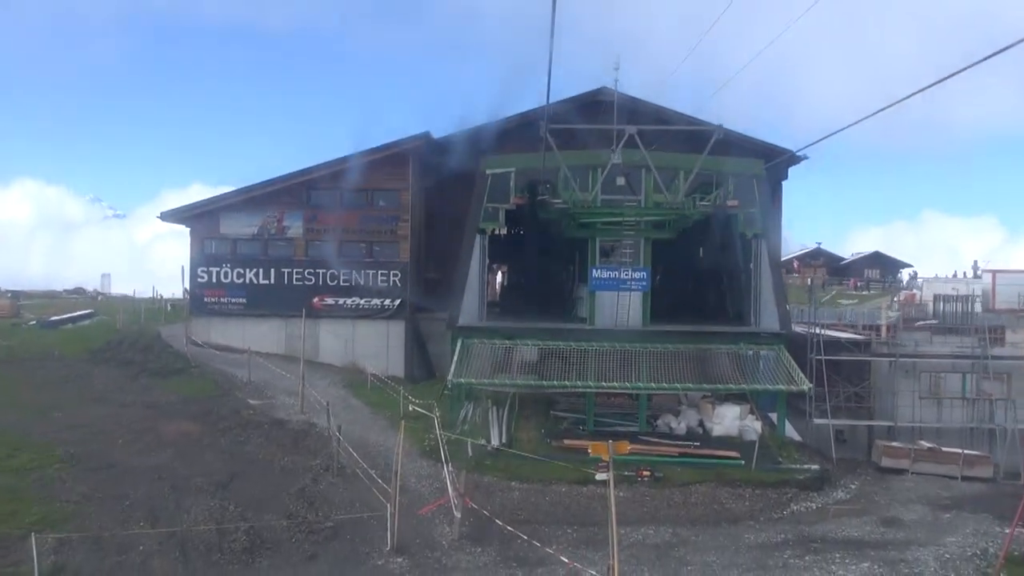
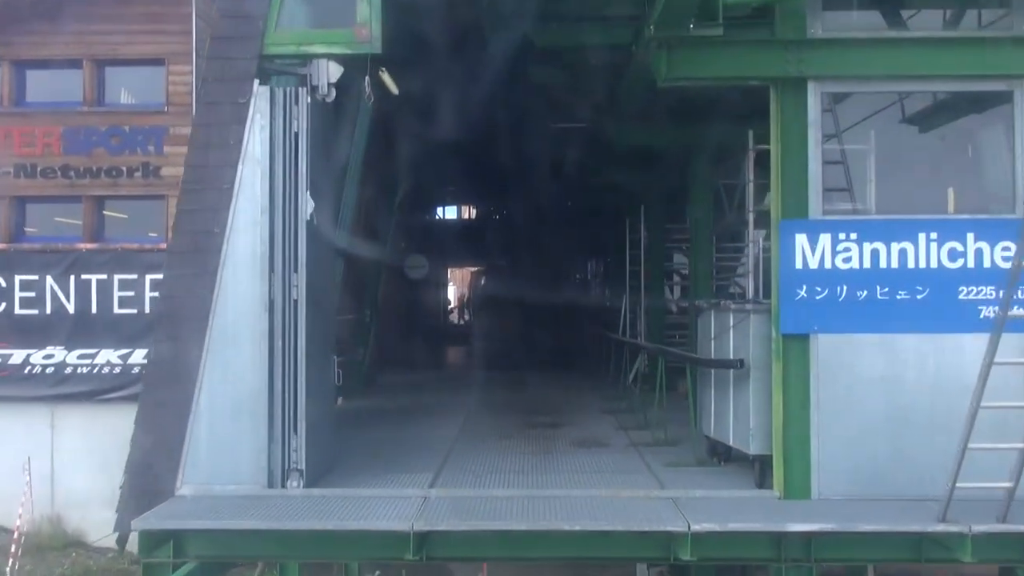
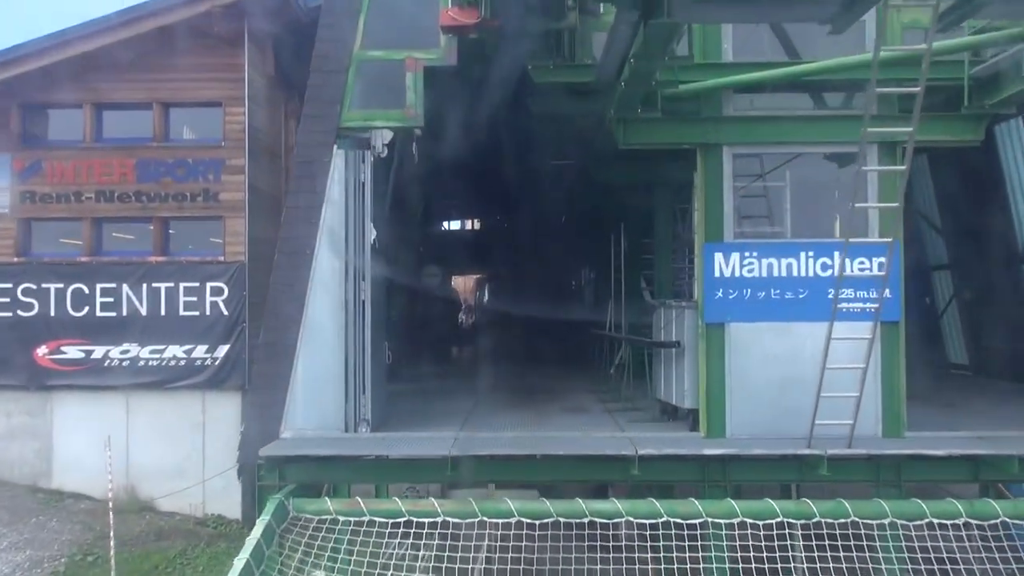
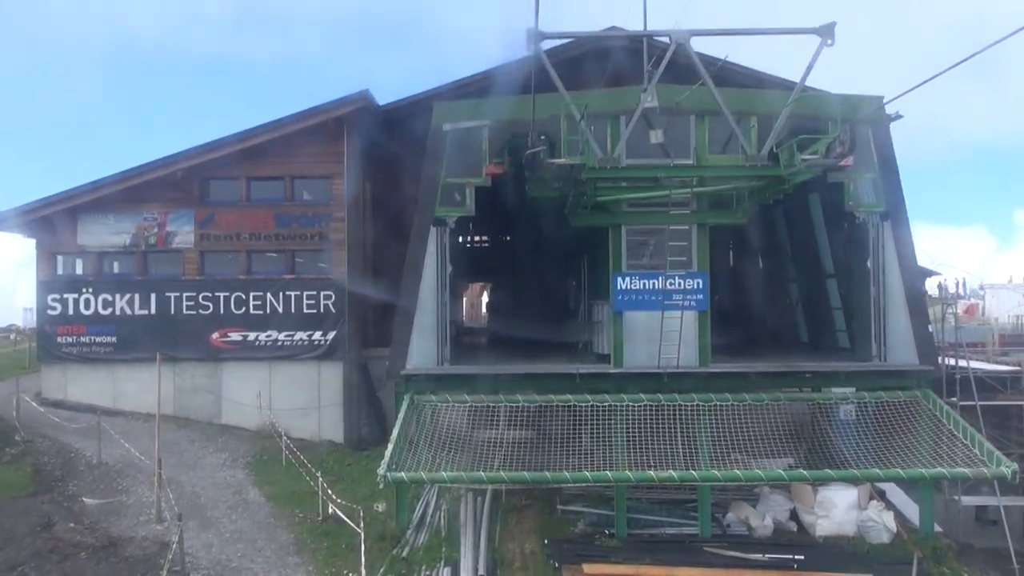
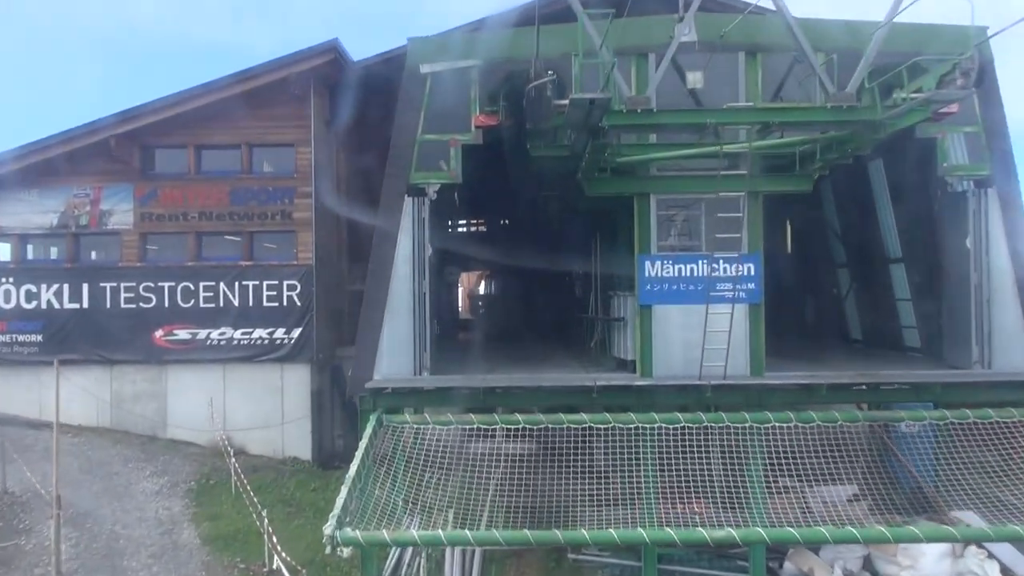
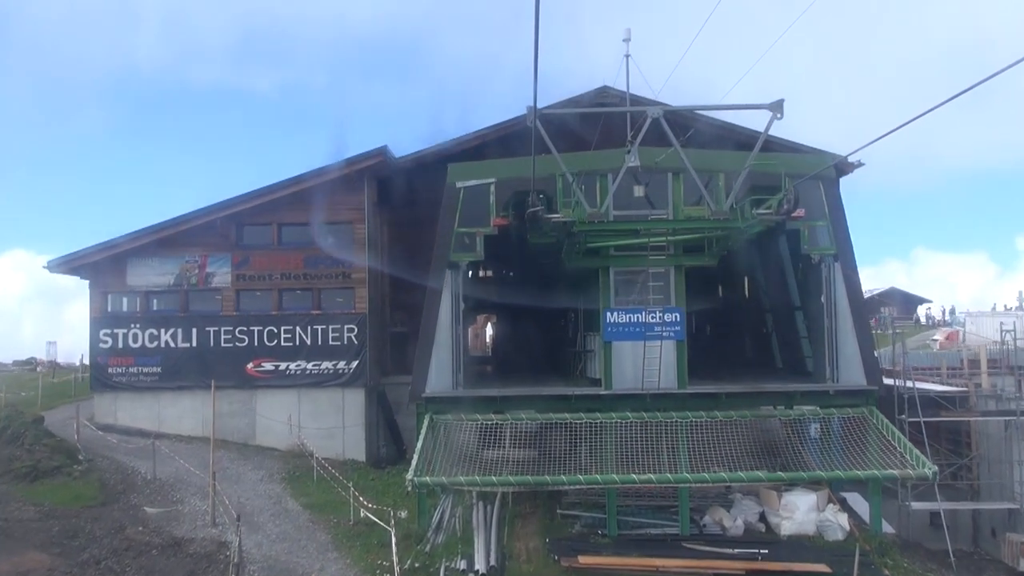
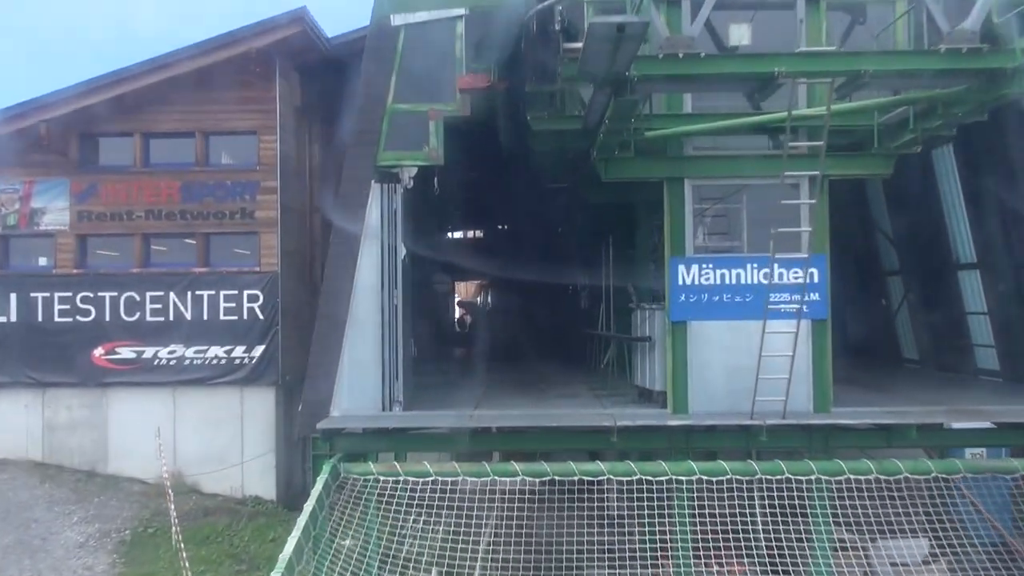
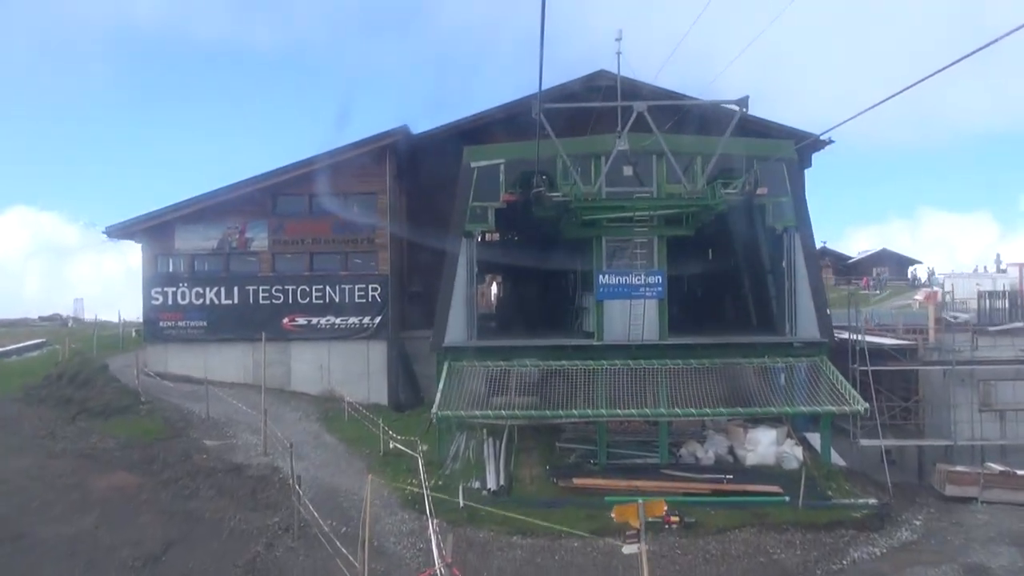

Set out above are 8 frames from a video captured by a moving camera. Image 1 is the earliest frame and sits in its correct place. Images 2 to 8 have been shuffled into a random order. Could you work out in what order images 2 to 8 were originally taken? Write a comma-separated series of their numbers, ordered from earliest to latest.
8, 6, 4, 5, 7, 3, 2
